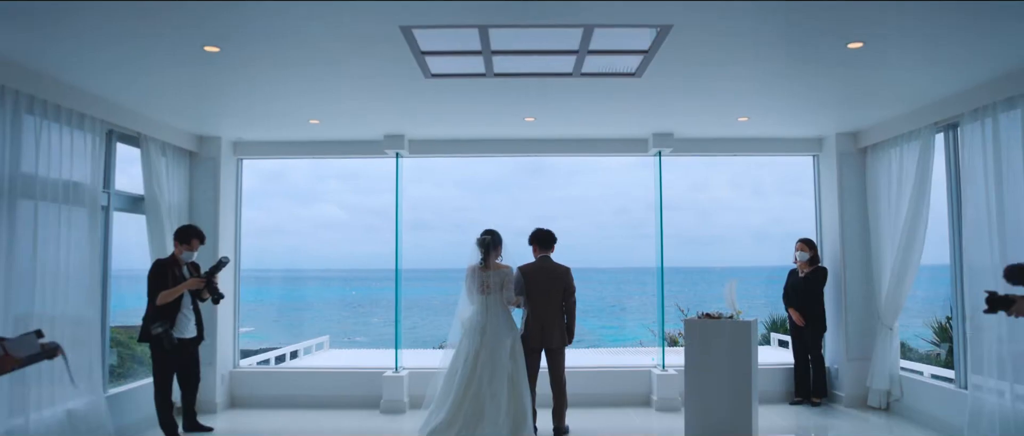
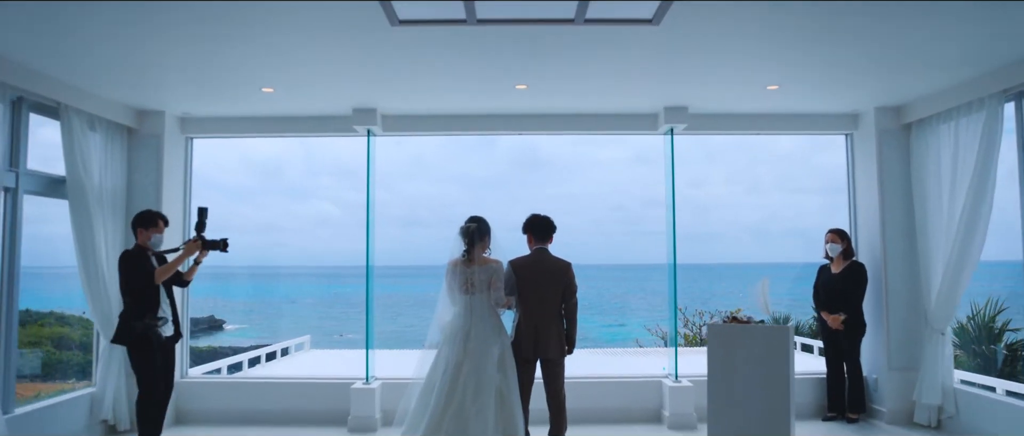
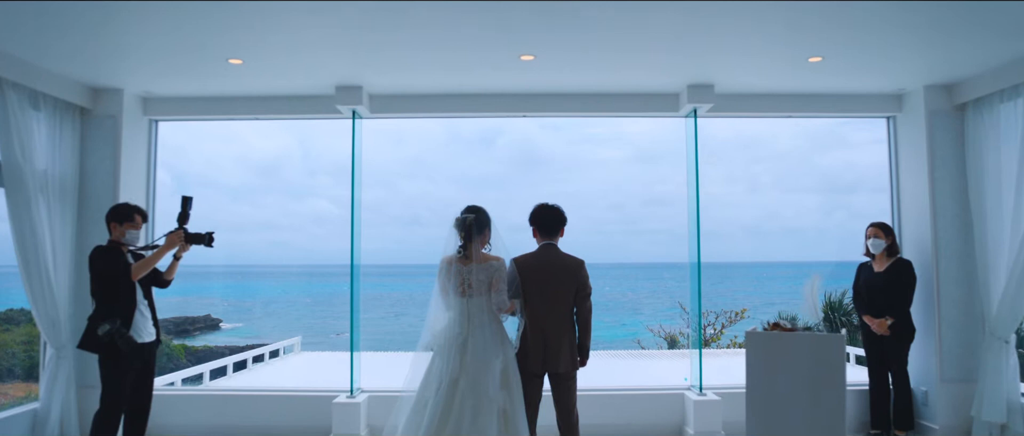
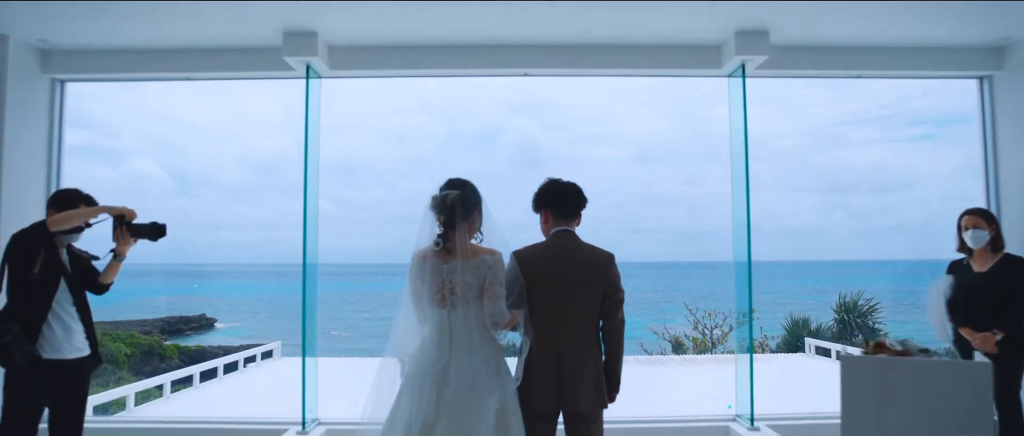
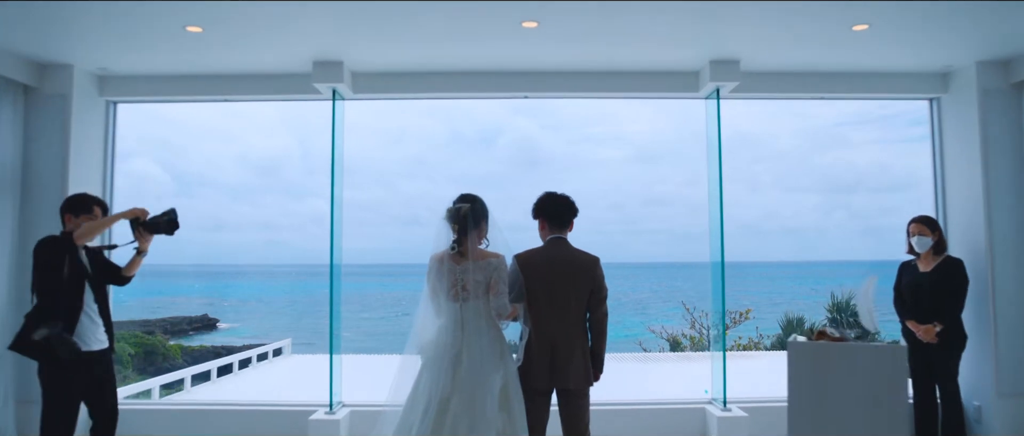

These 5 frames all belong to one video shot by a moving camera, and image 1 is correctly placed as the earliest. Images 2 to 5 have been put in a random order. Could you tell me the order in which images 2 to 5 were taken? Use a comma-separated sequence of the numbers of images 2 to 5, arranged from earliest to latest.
2, 3, 5, 4
